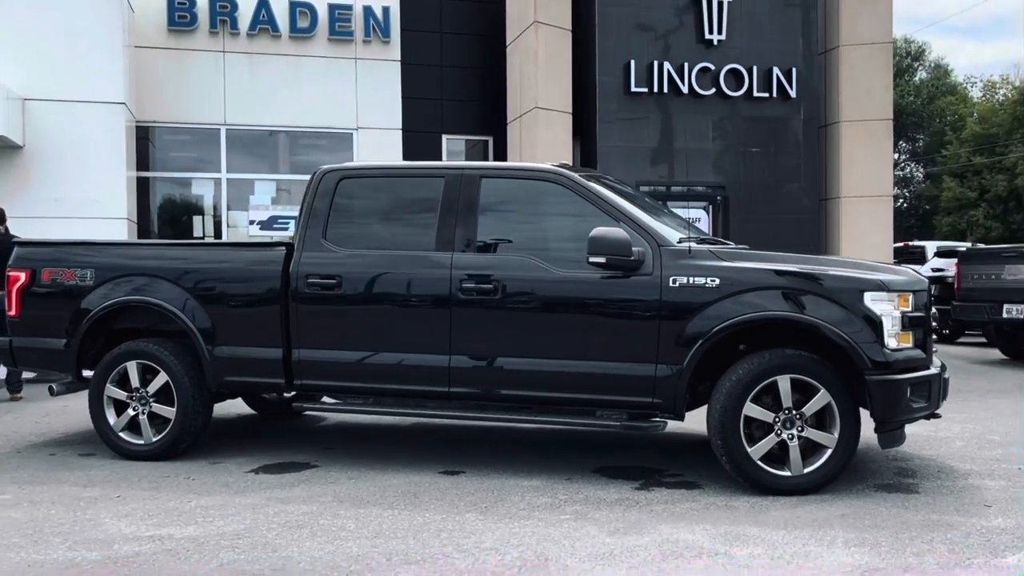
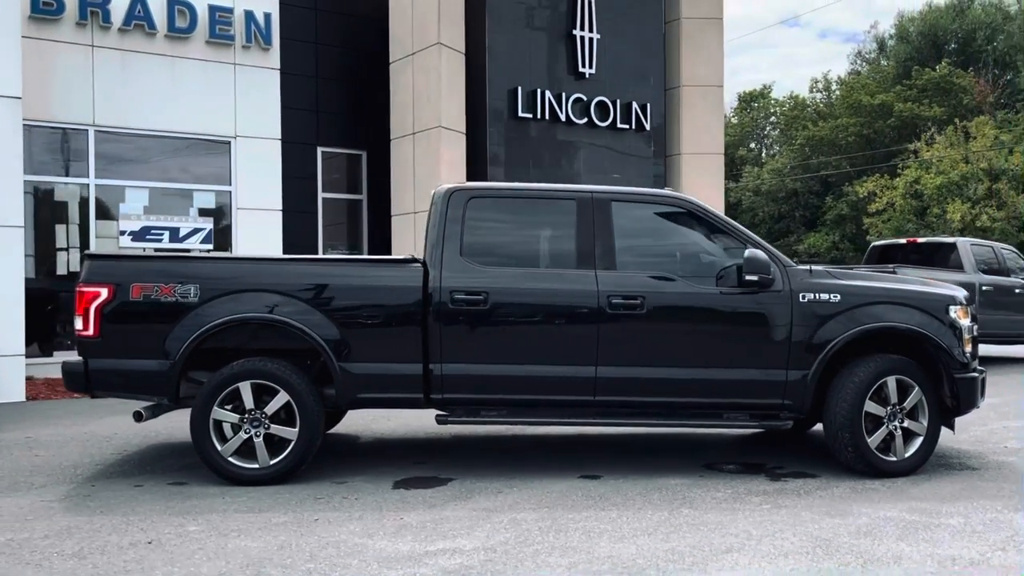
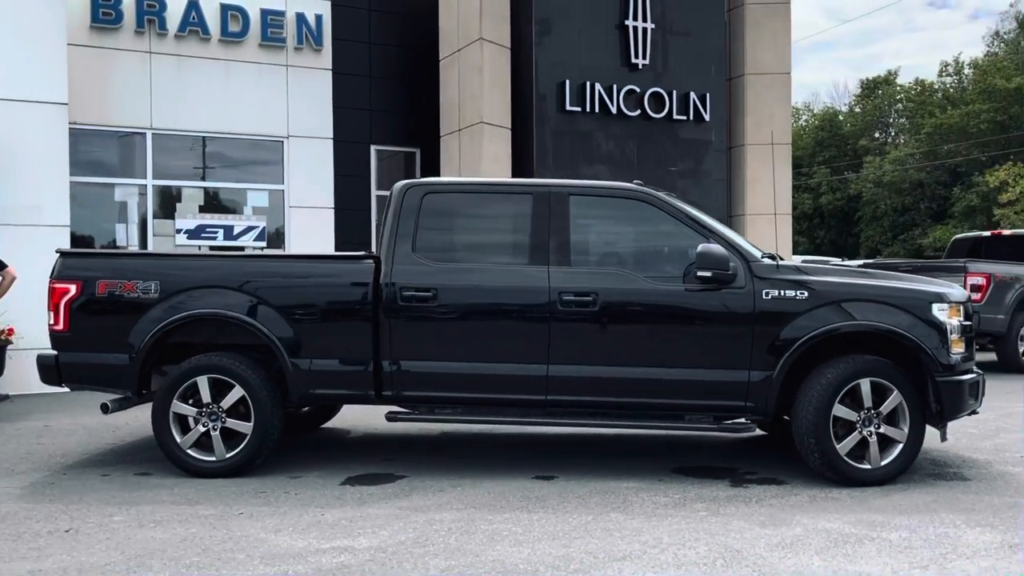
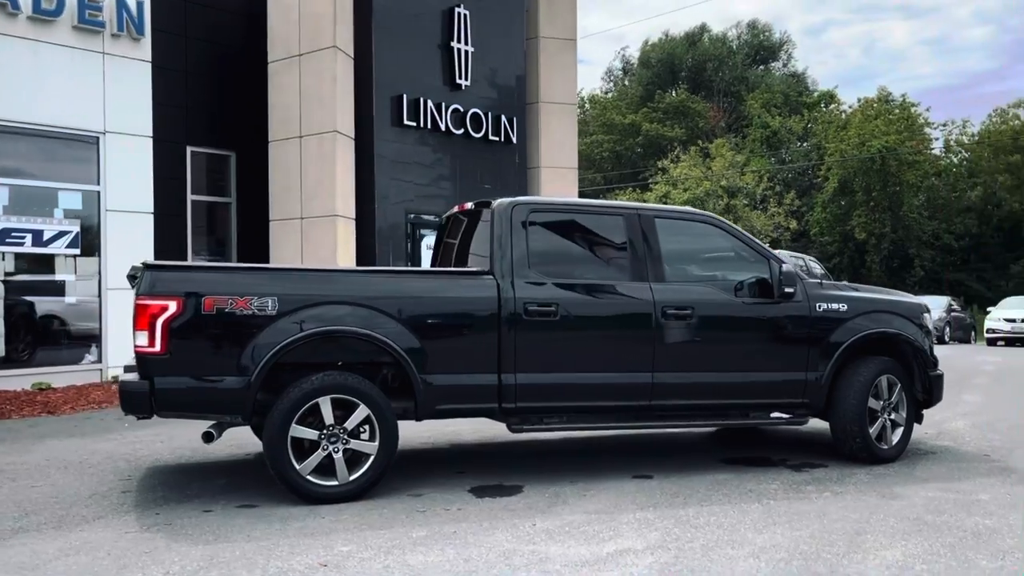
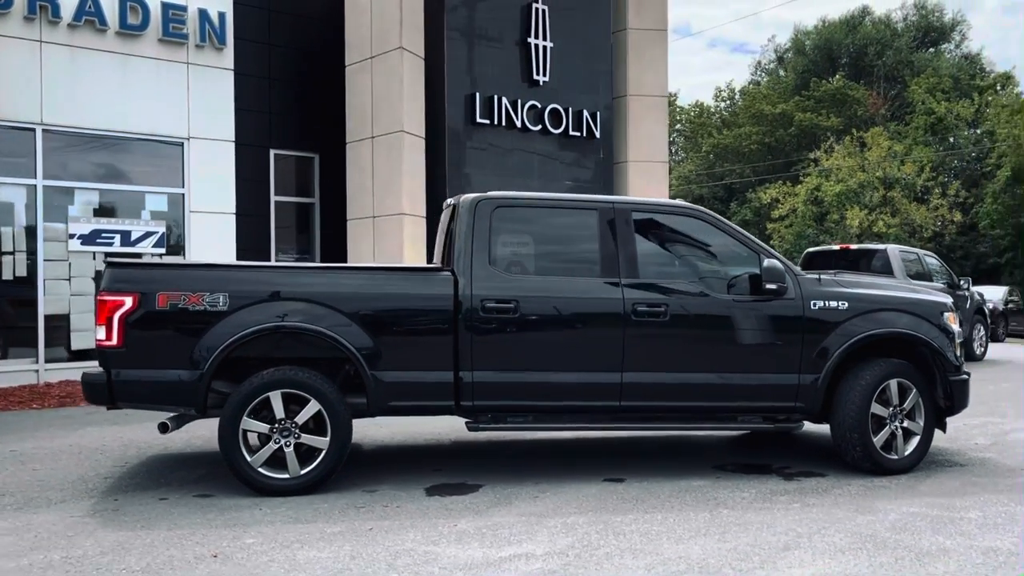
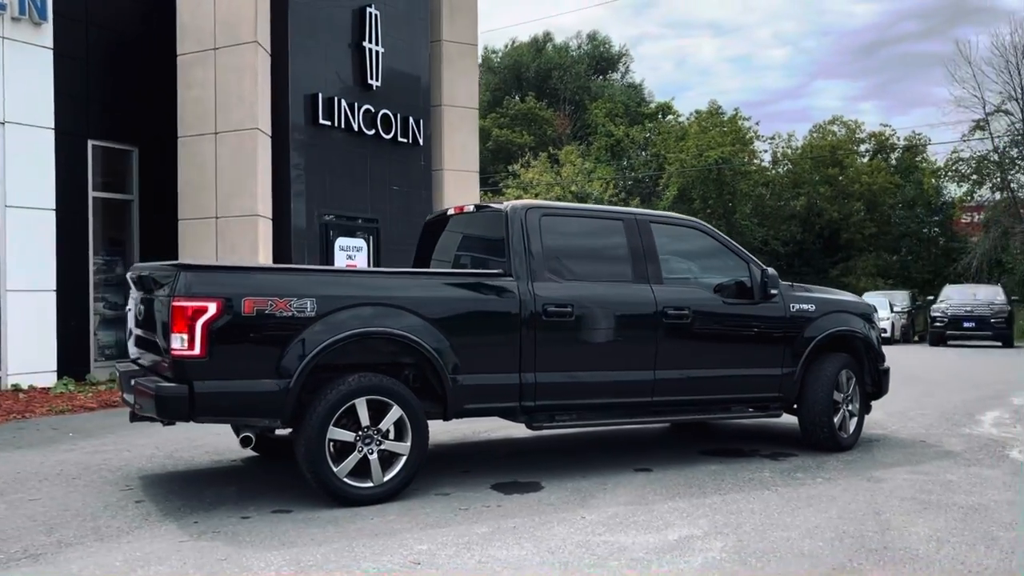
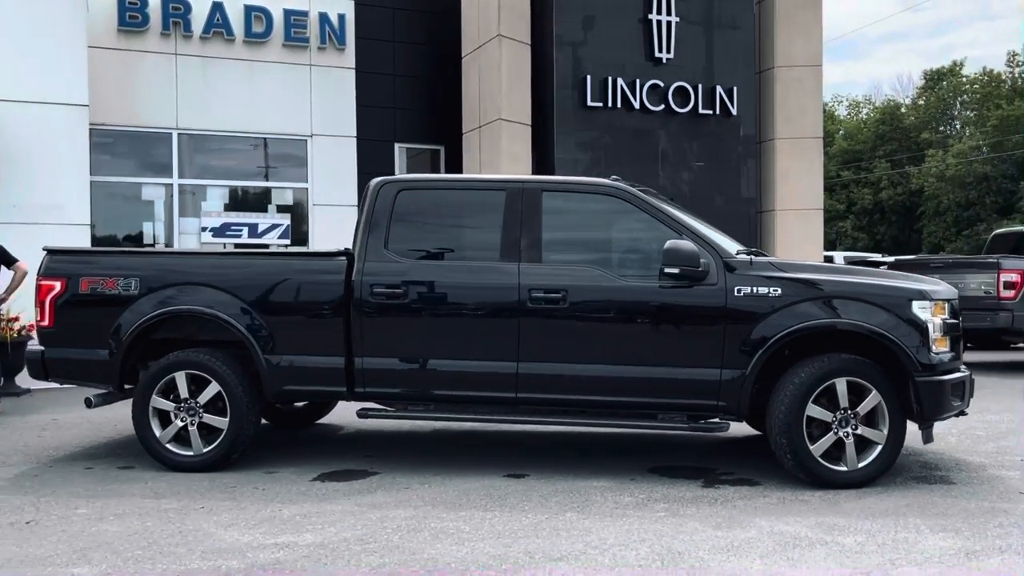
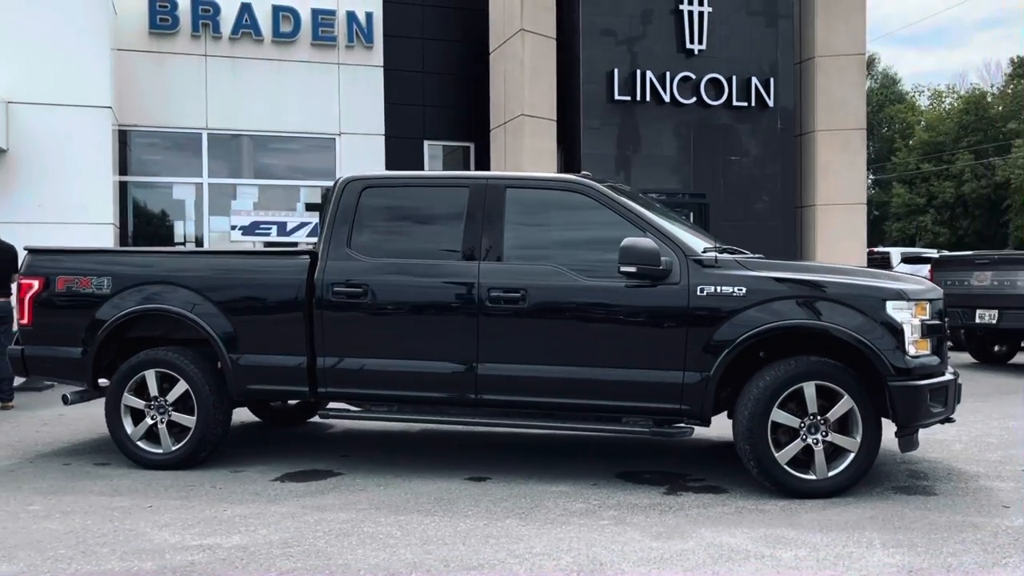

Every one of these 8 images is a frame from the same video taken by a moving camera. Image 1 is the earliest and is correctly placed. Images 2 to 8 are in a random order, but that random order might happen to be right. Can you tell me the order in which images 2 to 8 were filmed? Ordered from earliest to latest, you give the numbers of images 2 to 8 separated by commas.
8, 7, 3, 2, 5, 4, 6
